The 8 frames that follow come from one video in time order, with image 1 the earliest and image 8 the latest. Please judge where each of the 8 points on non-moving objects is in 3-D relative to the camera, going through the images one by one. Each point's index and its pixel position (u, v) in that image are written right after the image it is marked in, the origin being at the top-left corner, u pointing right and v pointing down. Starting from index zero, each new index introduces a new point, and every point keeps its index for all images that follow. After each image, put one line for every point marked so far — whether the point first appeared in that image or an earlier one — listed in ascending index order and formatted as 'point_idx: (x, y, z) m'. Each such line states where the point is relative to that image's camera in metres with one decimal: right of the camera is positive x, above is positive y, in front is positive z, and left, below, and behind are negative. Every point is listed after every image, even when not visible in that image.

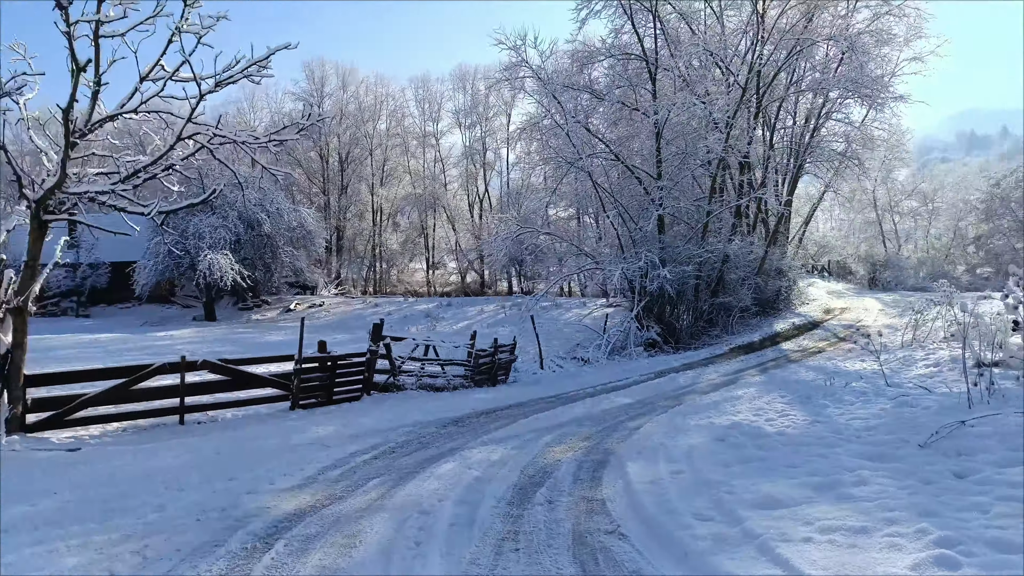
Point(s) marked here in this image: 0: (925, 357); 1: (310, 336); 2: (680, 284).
0: (+7.1, -1.3, +8.6) m
1: (-7.2, -1.6, +18.3) m
2: (+4.3, +0.2, +13.9) m
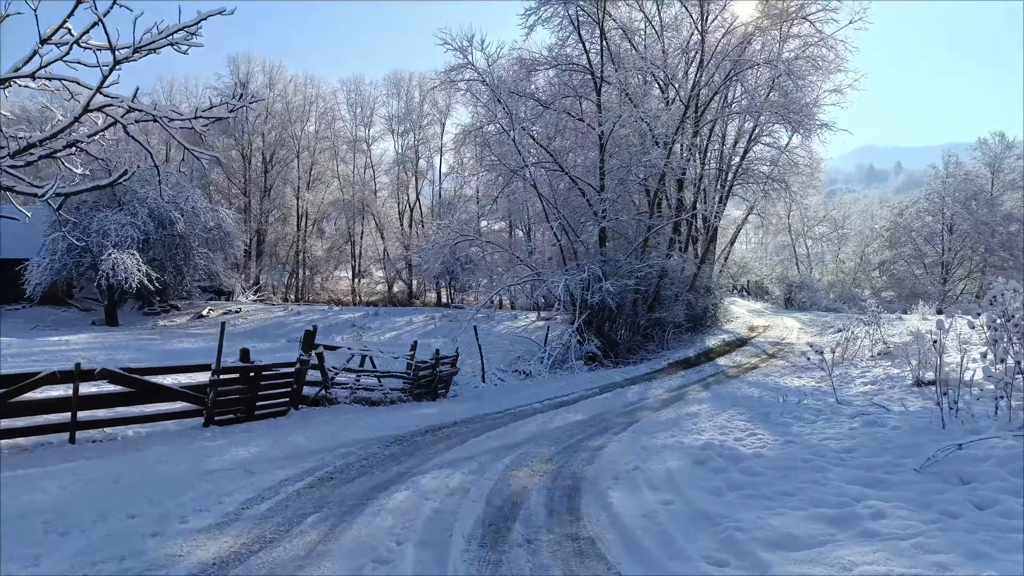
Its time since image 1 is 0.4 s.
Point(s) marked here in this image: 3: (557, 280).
0: (+6.1, -1.7, +9.1) m
1: (-9.3, -1.8, +16.9) m
2: (+2.8, -0.2, +14.1) m
3: (+1.0, +0.4, +13.7) m
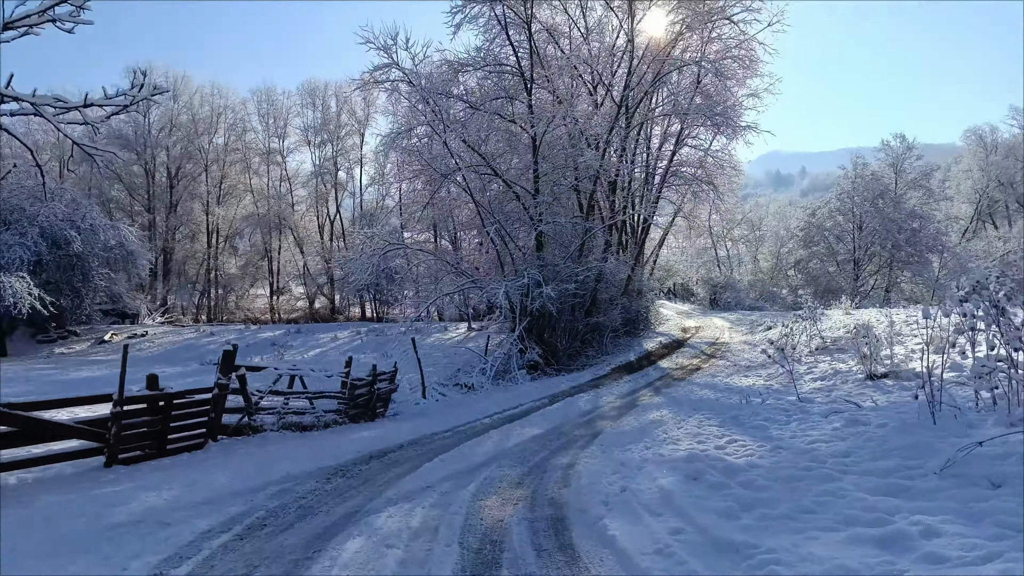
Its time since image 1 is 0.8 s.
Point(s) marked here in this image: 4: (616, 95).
0: (+5.2, -1.6, +9.4) m
1: (-11.1, -2.5, +15.3) m
2: (+1.2, -0.4, +14.0) m
3: (-0.5, +0.1, +13.3) m
4: (+3.0, +6.2, +16.5) m
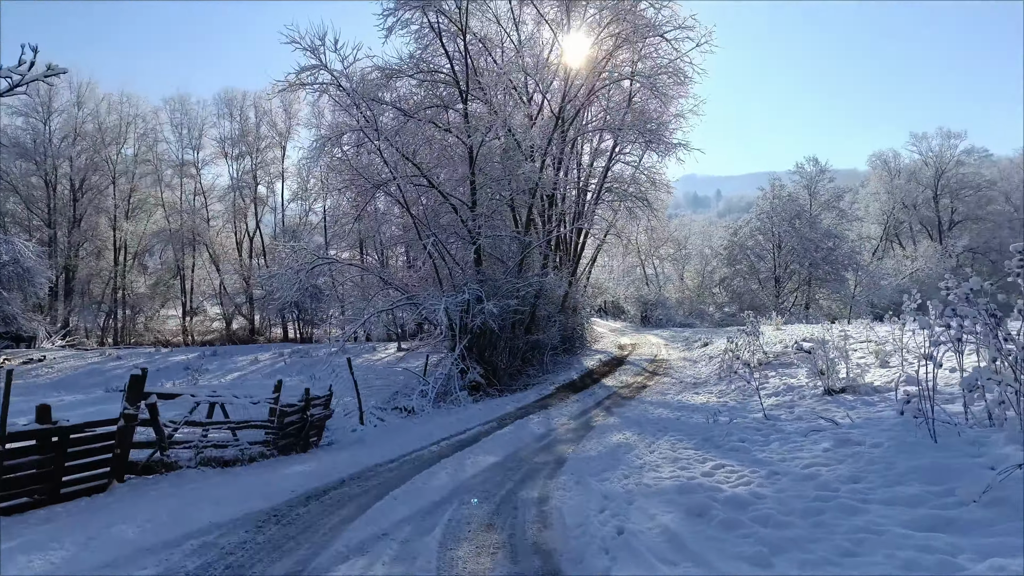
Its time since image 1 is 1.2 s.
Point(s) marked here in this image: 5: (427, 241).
0: (+4.2, -1.9, +9.6) m
1: (-12.6, -3.0, +13.3) m
2: (-0.3, -0.9, +13.7) m
3: (-2.0, -0.3, +12.8) m
4: (+1.1, +5.6, +16.6) m
5: (-2.3, +1.2, +13.6) m
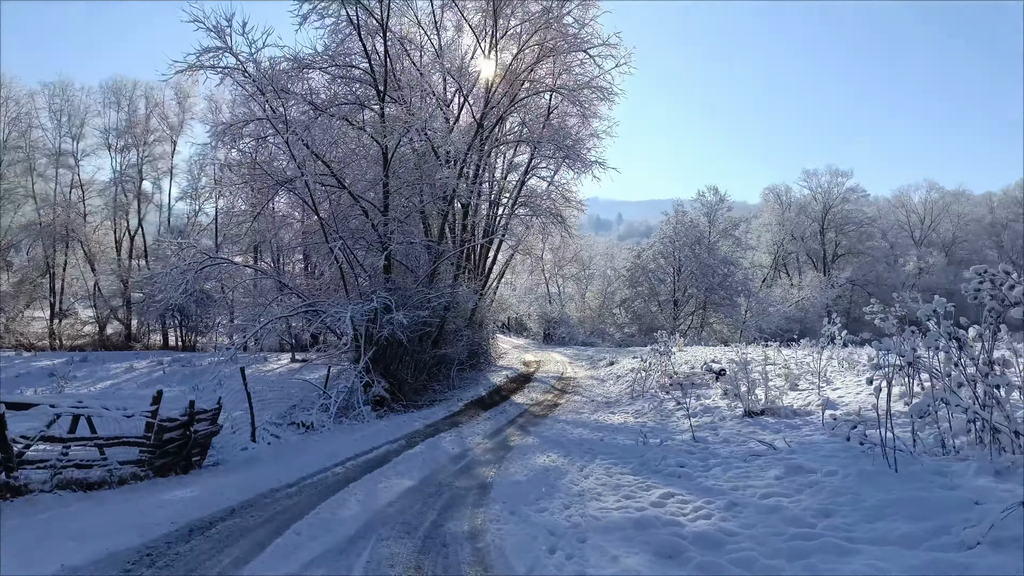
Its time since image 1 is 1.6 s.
0: (+2.6, -2.3, +9.8) m
1: (-14.7, -2.5, +10.4) m
2: (-2.5, -1.1, +13.0) m
3: (-4.0, -0.5, +11.9) m
4: (-1.3, +5.2, +16.4) m
5: (-4.4, +1.1, +12.6) m
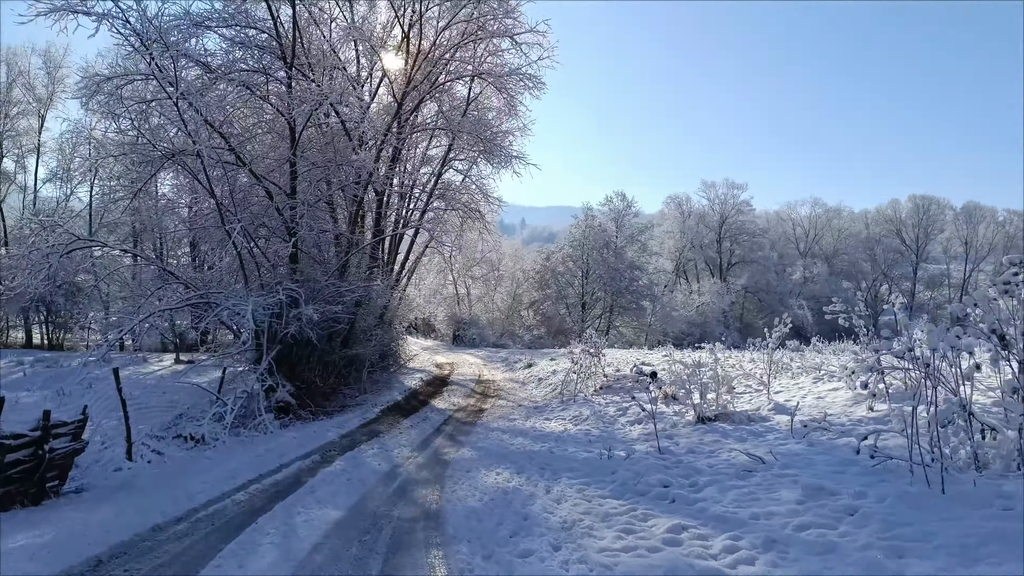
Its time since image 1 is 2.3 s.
0: (+1.3, -2.4, +9.5) m
1: (-15.9, -2.0, +7.1) m
2: (-4.3, -1.0, +11.8) m
3: (-5.6, -0.3, +10.4) m
4: (-3.6, +5.3, +15.3) m
5: (-6.0, +1.3, +11.1) m
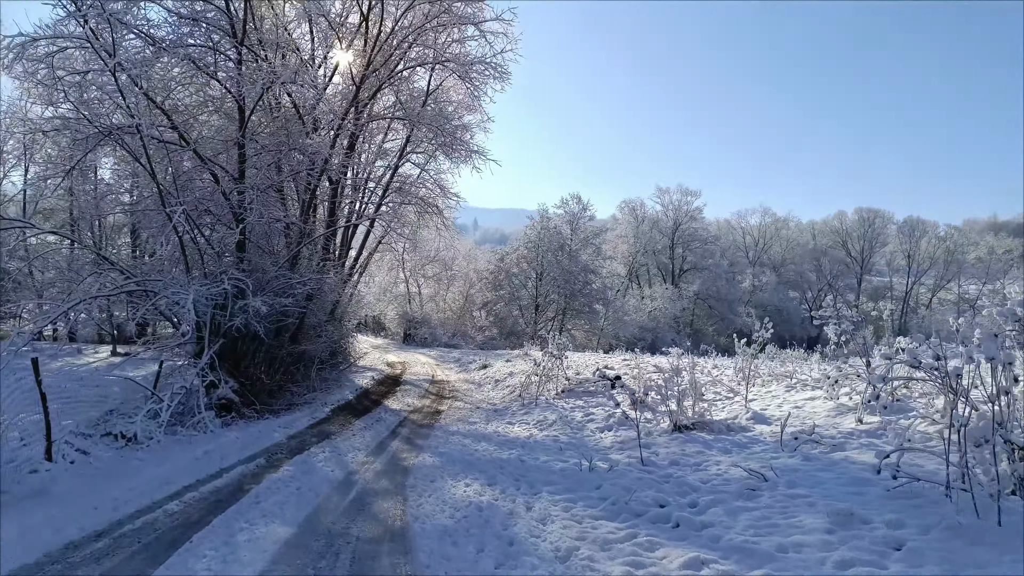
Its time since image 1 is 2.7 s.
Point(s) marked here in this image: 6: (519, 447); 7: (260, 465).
0: (+0.5, -2.3, +9.1) m
1: (-16.3, -1.3, +5.2) m
2: (-5.2, -0.8, +10.9) m
3: (-6.3, 0.0, +9.5) m
4: (-4.5, +5.5, +14.6) m
5: (-6.7, +1.6, +10.1) m
6: (0.0, -2.5, +8.3) m
7: (-3.6, -2.3, +7.0) m
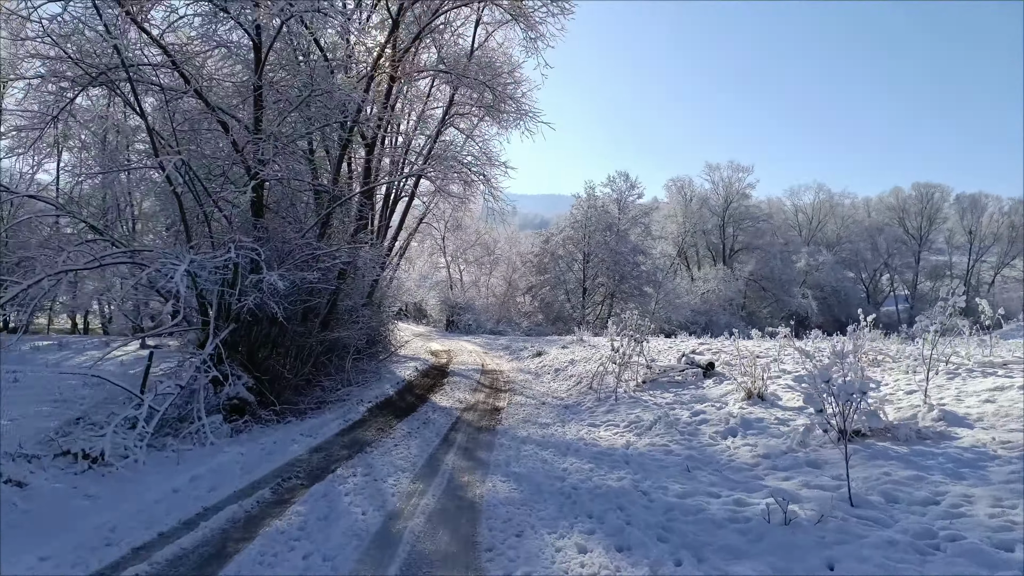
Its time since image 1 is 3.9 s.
0: (+1.6, -1.9, +7.7) m
1: (-15.5, -1.6, +5.0) m
2: (-4.0, -0.5, +9.9) m
3: (-5.2, +0.2, +8.5) m
4: (-3.3, +5.9, +13.3) m
5: (-5.7, +1.7, +9.1) m
6: (+1.0, -2.1, +6.9) m
7: (-2.7, -2.1, +5.9) m
